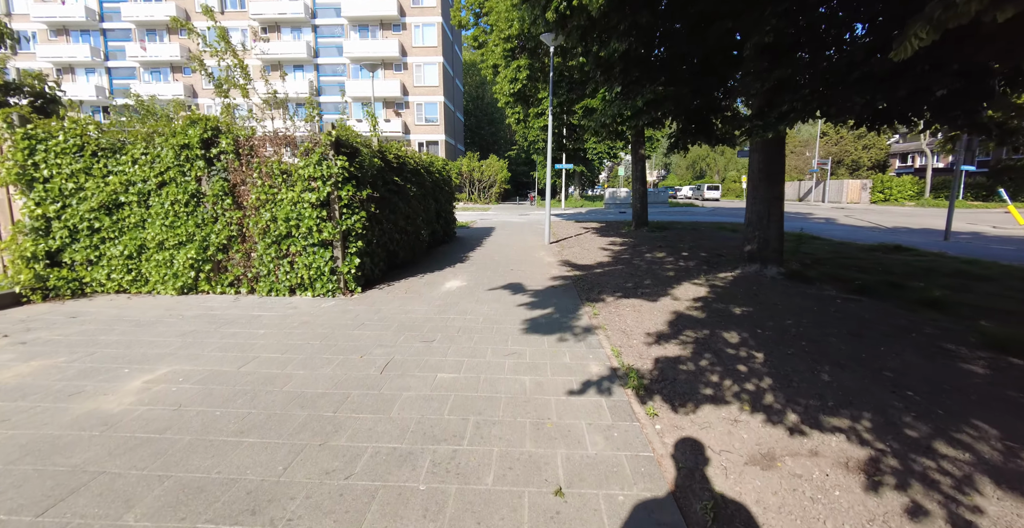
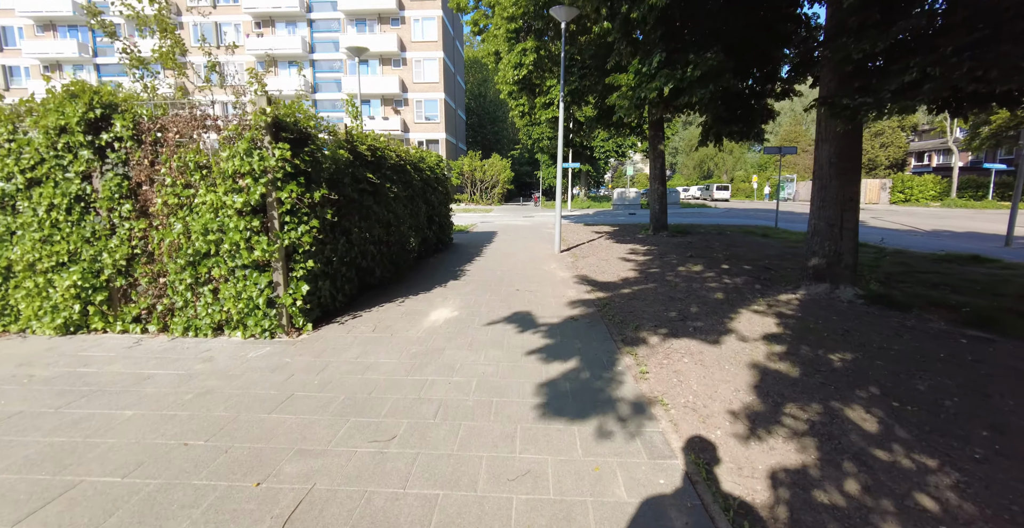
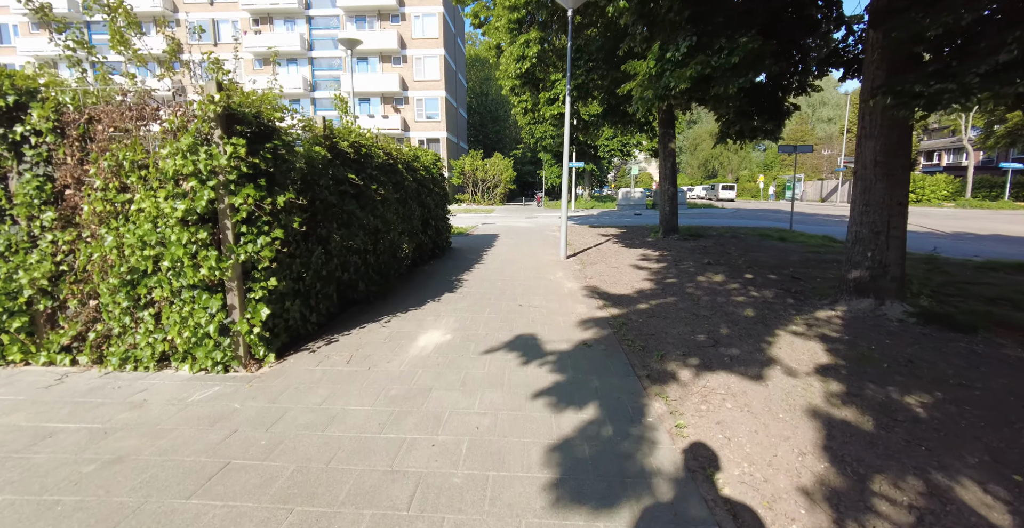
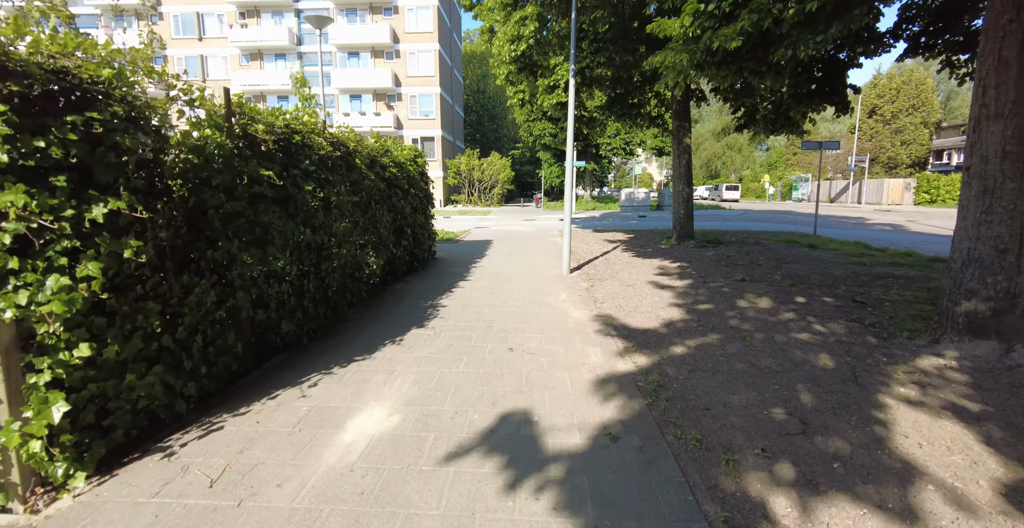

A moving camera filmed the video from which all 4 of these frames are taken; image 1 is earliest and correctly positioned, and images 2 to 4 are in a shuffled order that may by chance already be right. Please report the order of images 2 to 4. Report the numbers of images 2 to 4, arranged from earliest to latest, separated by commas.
2, 3, 4
